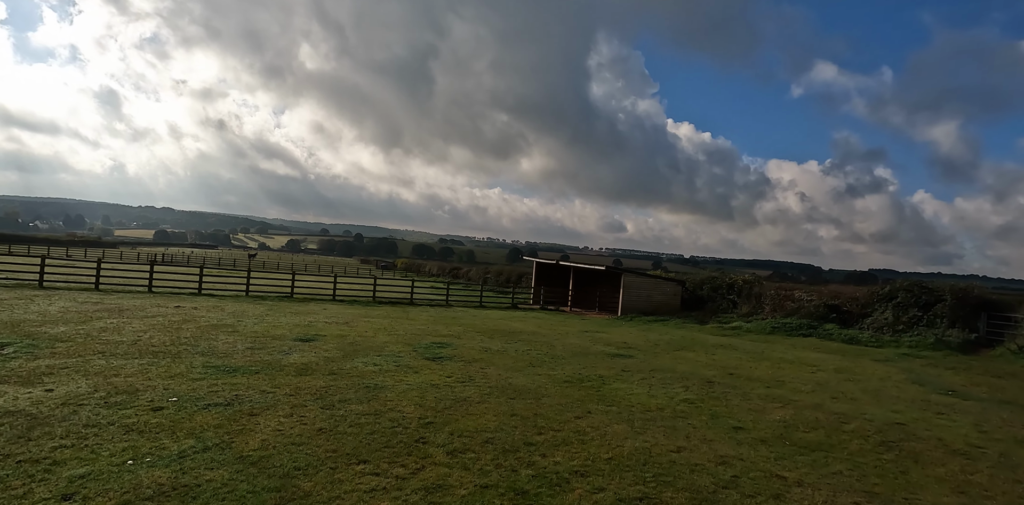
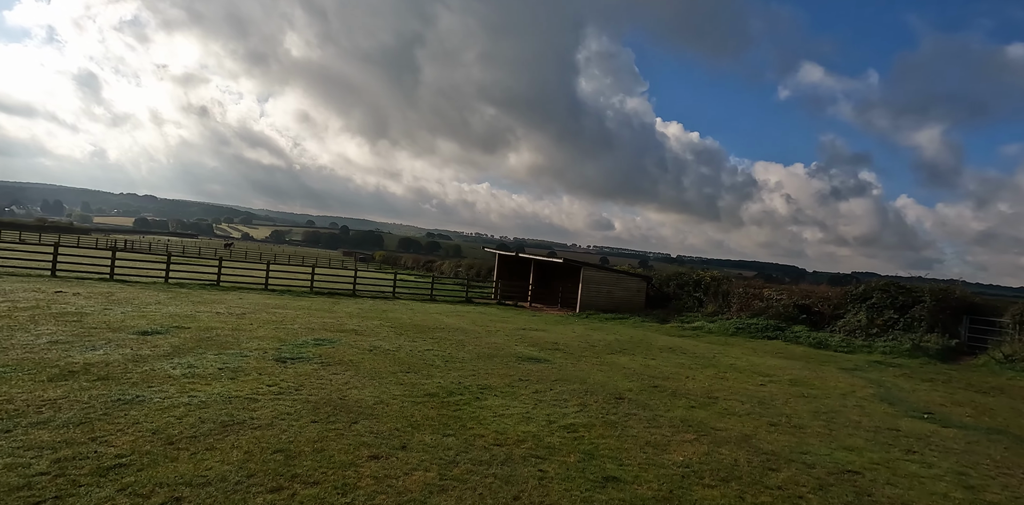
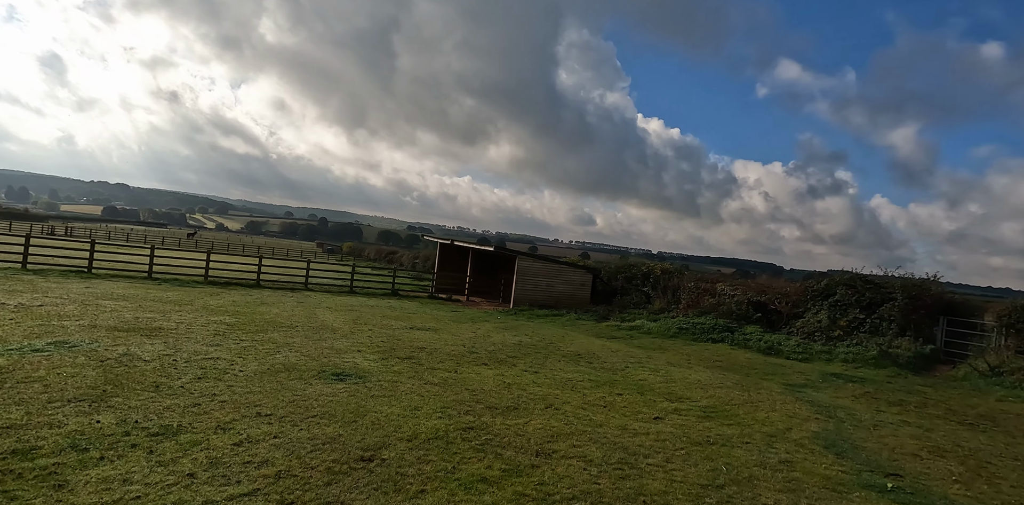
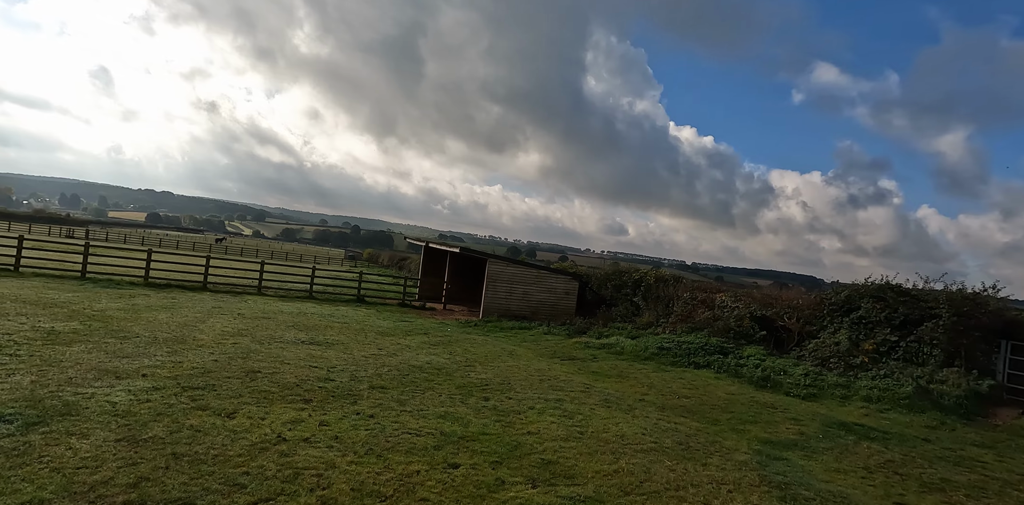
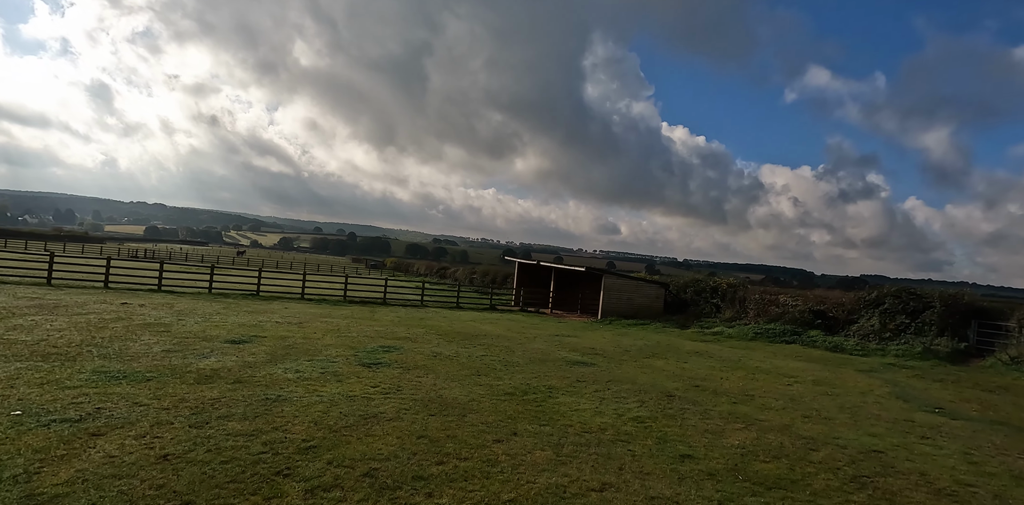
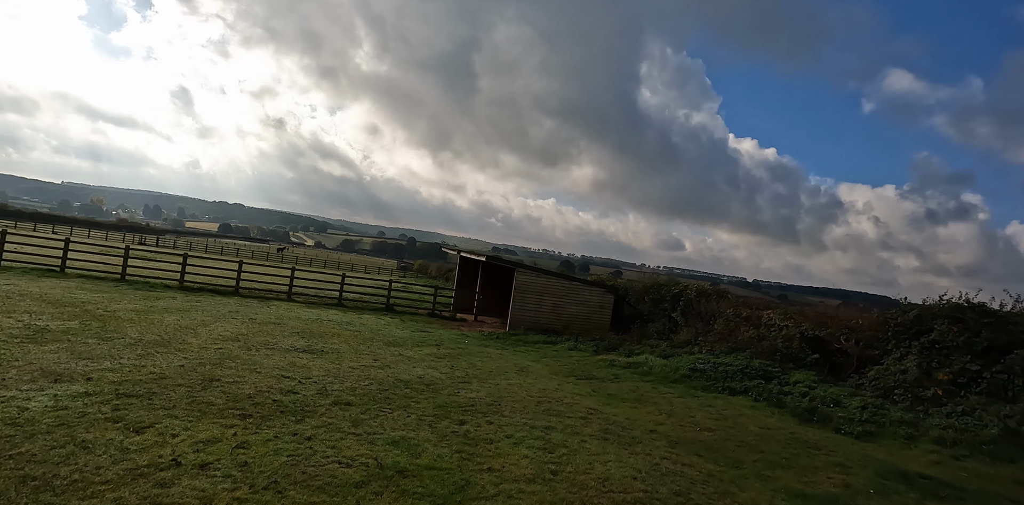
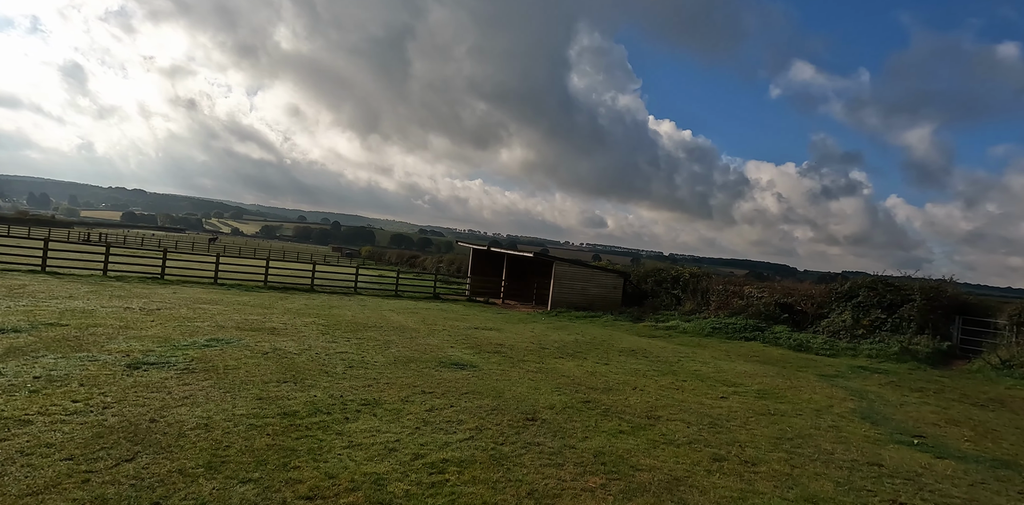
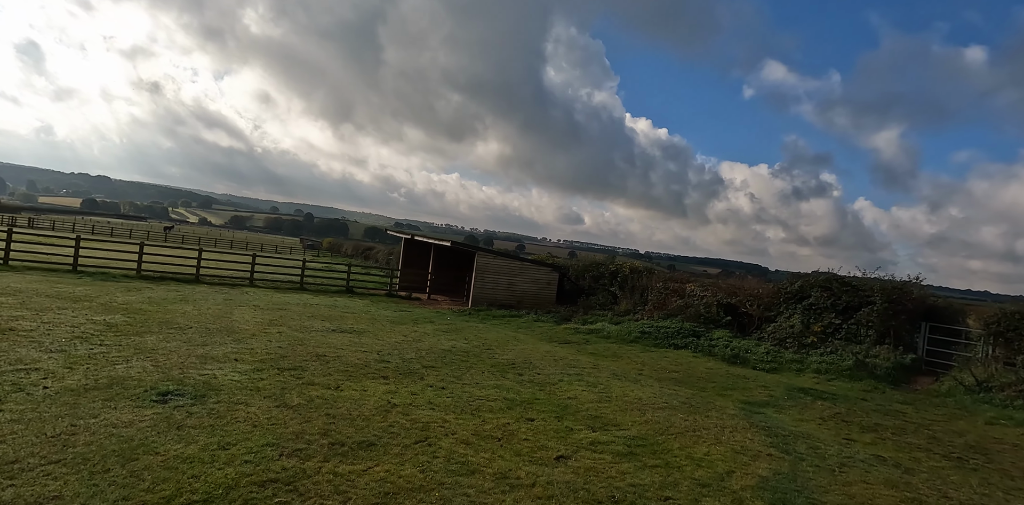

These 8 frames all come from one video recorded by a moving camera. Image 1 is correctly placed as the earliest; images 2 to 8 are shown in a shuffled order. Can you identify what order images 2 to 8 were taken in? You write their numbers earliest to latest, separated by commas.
5, 2, 7, 3, 8, 4, 6
